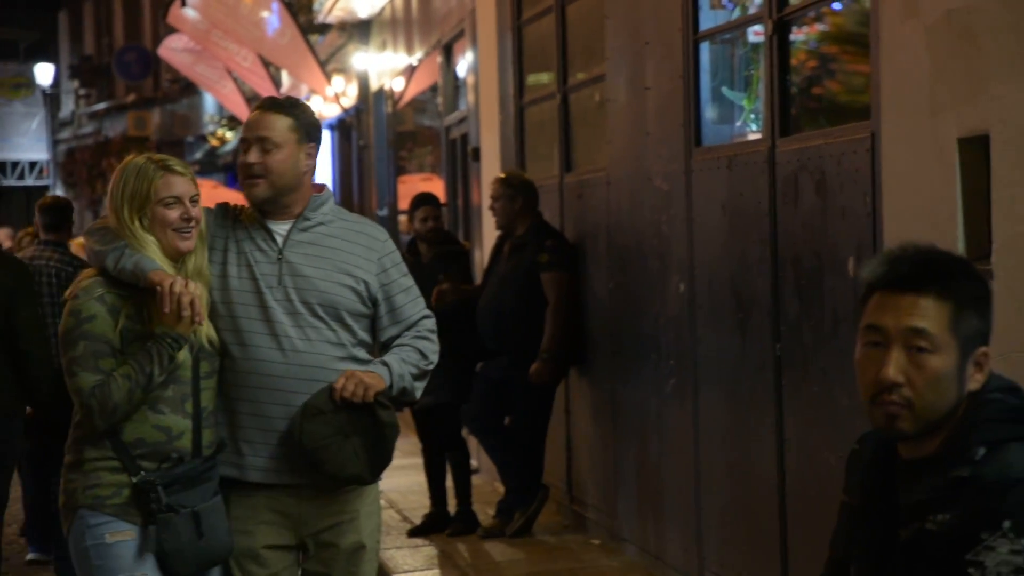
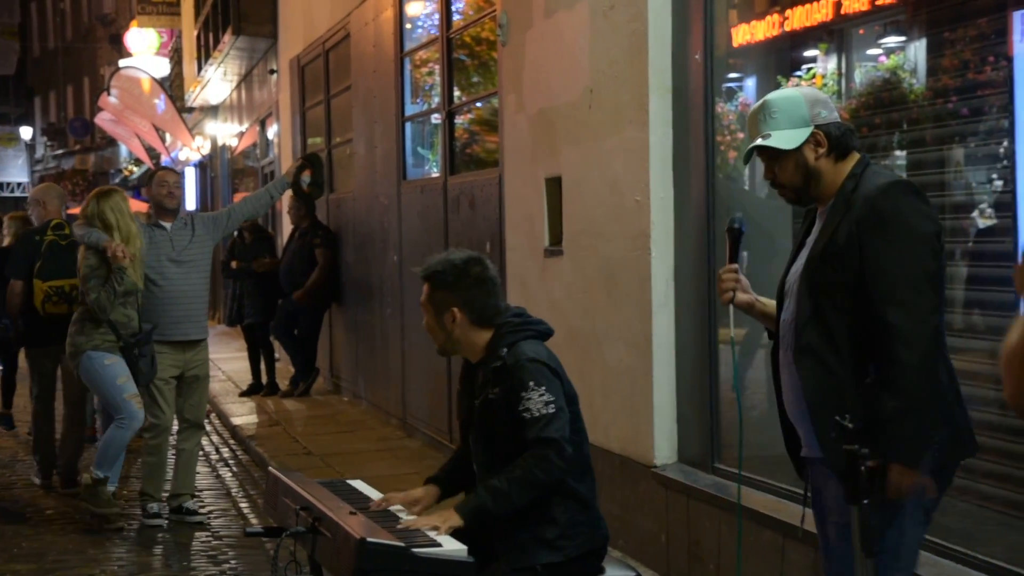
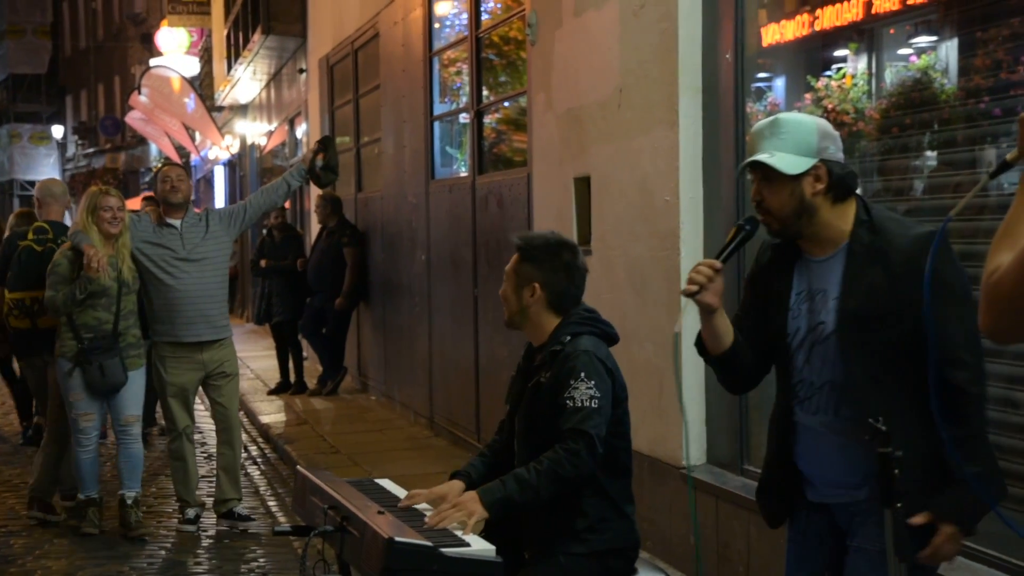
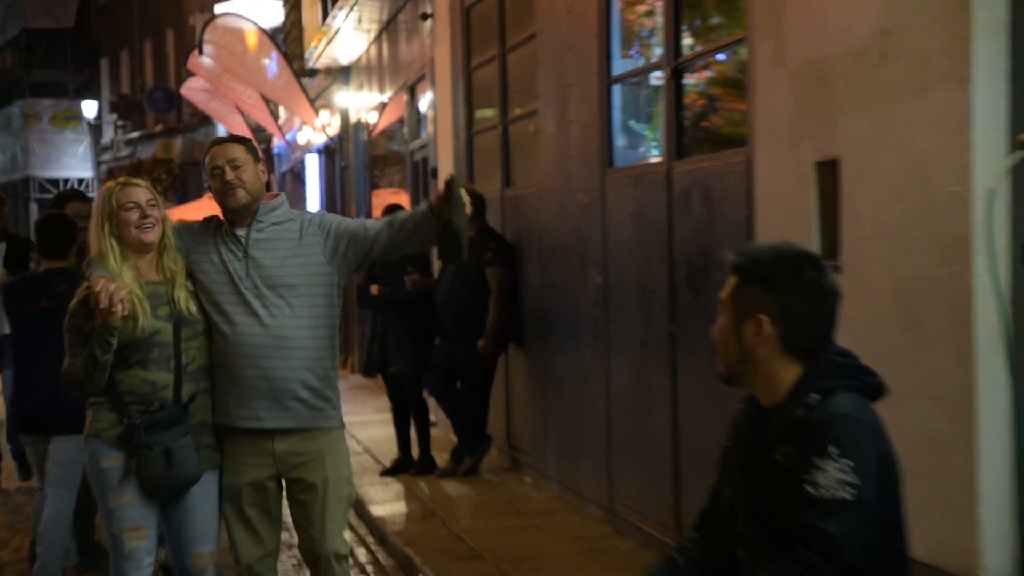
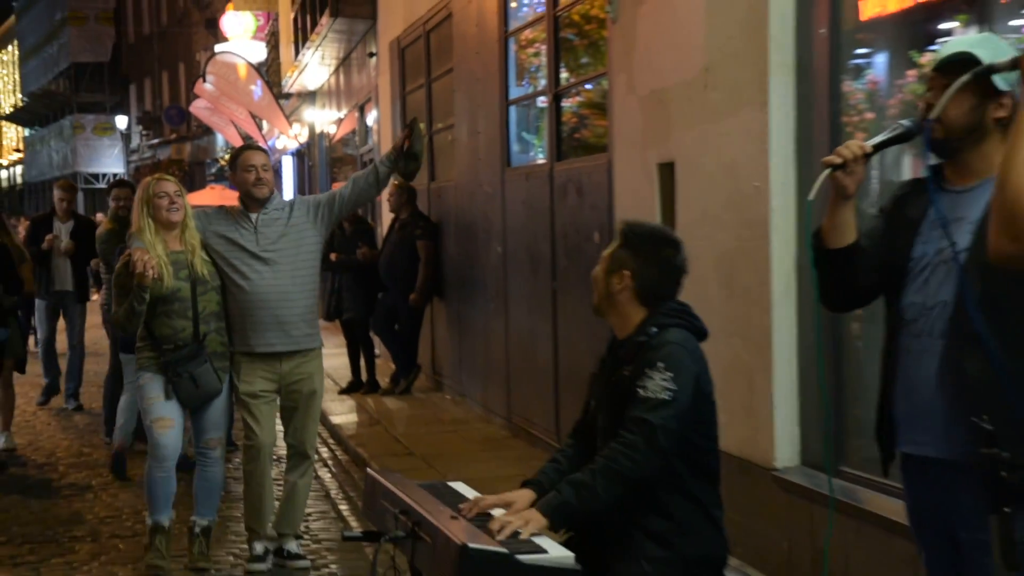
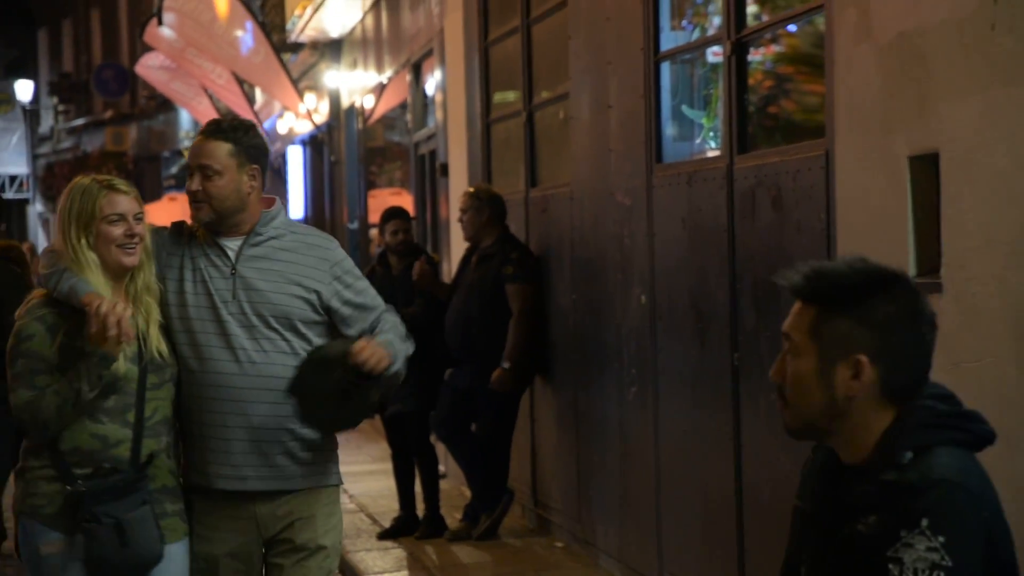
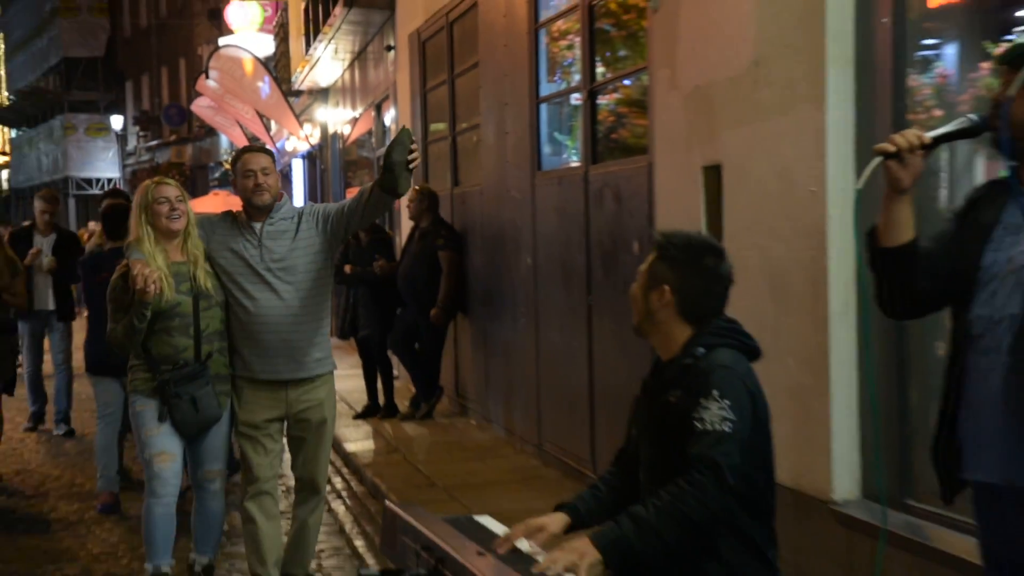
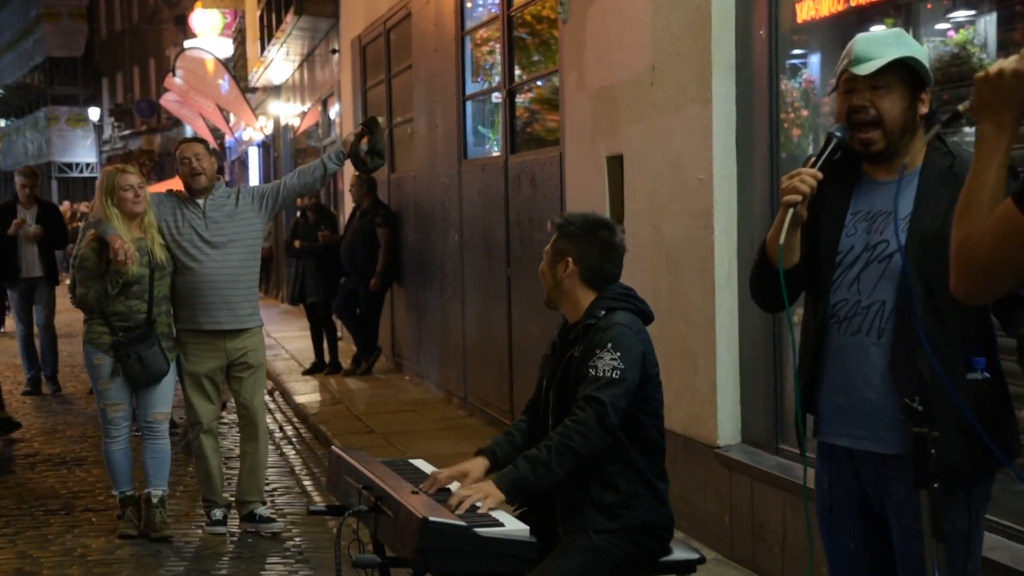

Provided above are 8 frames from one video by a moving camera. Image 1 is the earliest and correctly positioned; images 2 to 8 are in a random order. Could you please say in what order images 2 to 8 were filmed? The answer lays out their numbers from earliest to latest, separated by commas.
6, 4, 7, 5, 8, 3, 2
